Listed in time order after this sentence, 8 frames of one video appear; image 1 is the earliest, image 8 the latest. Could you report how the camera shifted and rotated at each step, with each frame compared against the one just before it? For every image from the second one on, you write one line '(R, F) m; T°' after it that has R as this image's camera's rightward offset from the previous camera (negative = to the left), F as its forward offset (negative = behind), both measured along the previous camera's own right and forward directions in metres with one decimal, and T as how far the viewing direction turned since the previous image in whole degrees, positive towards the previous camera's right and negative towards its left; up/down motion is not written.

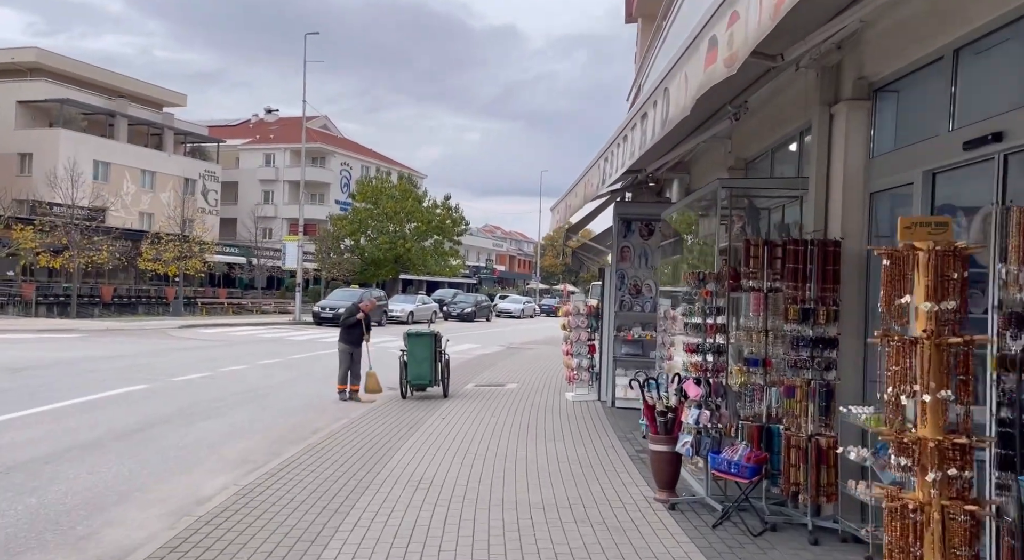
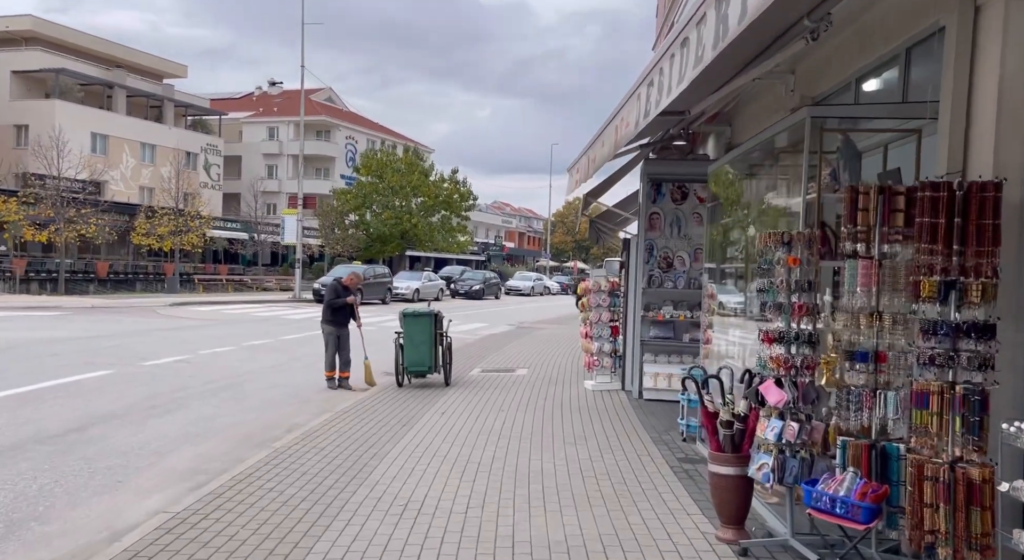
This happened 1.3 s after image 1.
(0.0, +1.7) m; -1°
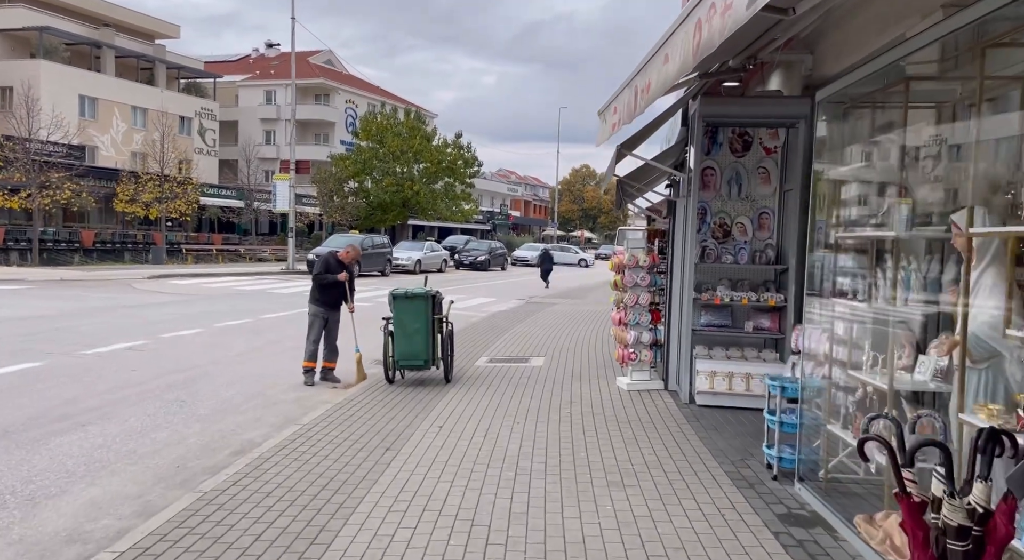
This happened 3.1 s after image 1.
(-0.1, +2.3) m; 0°
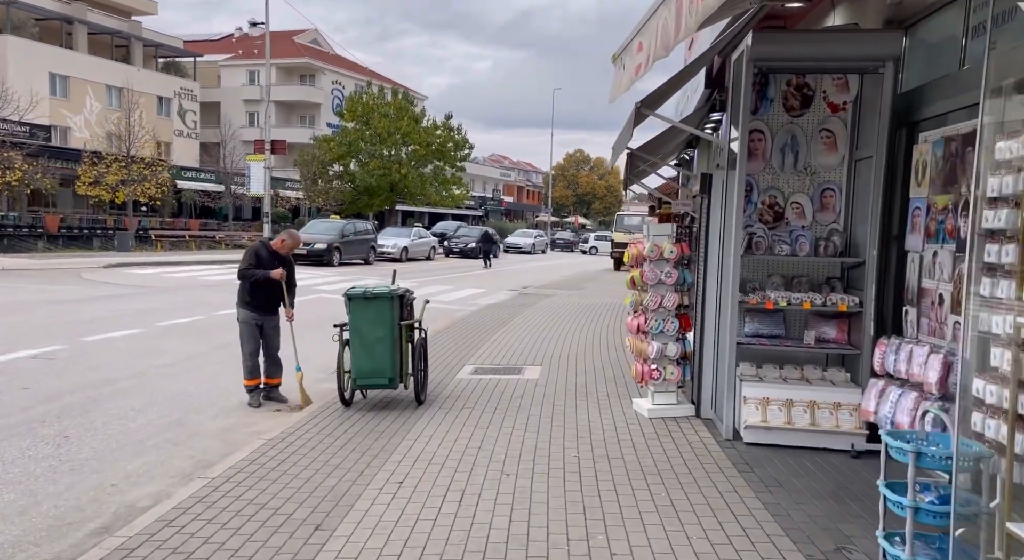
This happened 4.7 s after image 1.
(0.0, +2.1) m; +1°
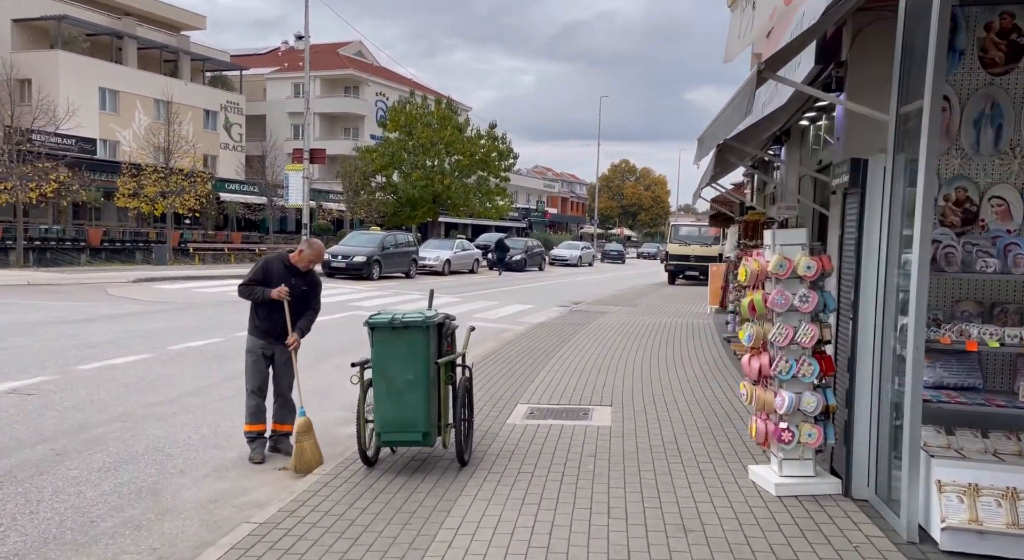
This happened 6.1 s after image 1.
(-0.2, +1.9) m; -3°
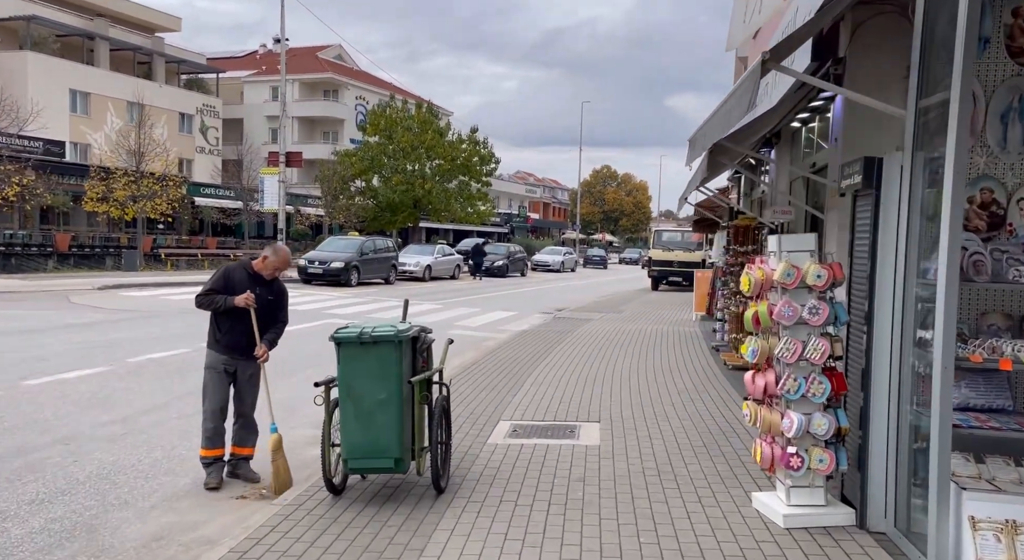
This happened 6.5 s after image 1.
(0.0, +0.5) m; +1°
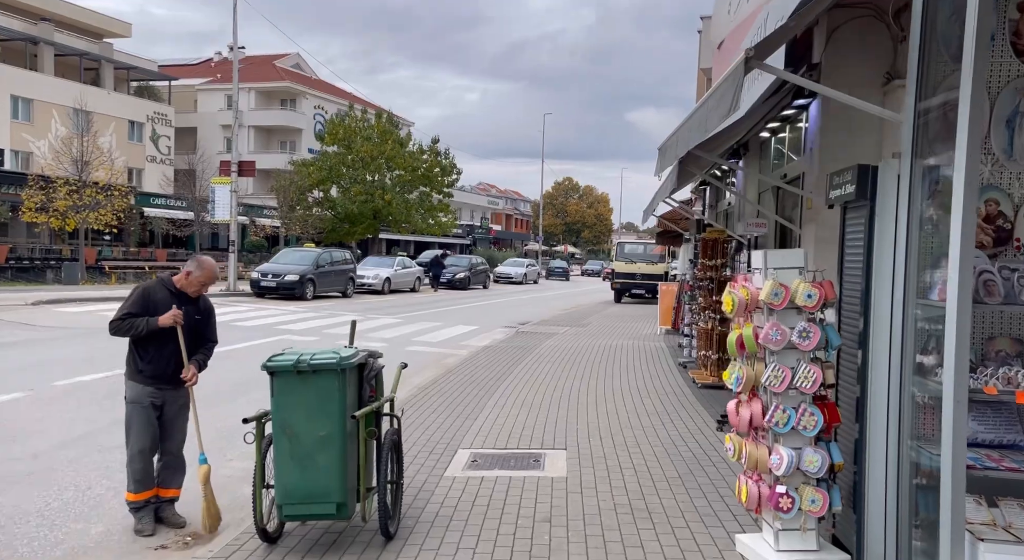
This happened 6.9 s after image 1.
(0.0, +0.5) m; +3°
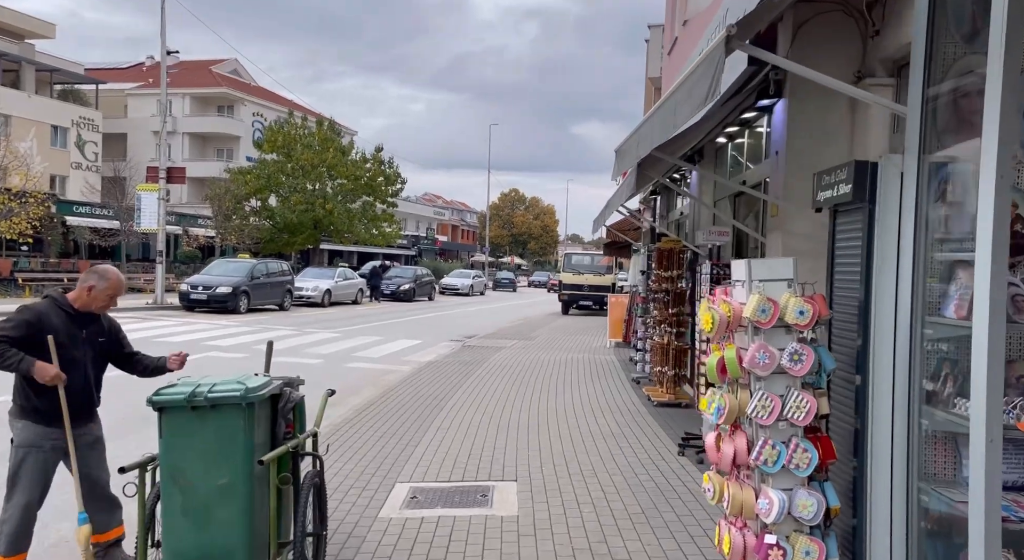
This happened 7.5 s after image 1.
(0.0, +0.7) m; +4°
